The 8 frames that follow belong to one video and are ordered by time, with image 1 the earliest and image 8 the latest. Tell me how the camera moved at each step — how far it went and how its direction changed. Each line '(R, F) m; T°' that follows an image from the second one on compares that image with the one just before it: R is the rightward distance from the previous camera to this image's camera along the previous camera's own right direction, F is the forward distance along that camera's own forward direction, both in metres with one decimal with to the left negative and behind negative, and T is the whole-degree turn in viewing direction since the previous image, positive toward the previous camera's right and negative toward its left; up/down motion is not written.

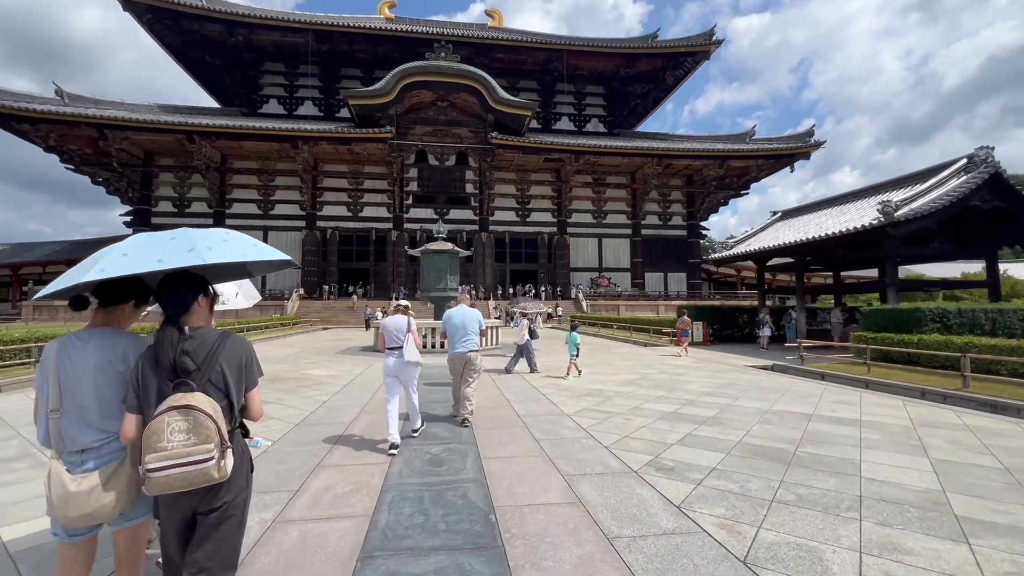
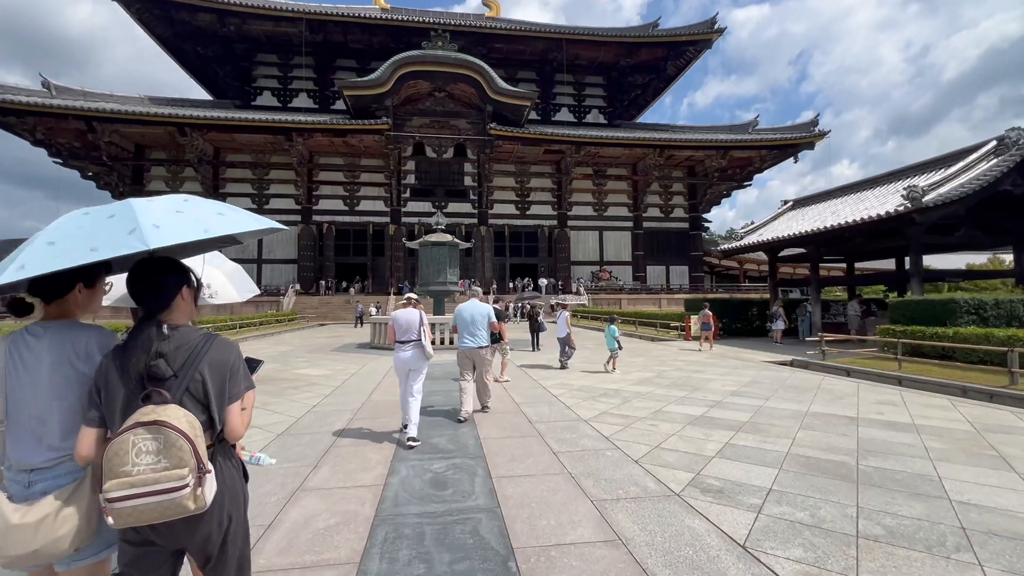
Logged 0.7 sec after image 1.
(-0.1, +0.6) m; 0°
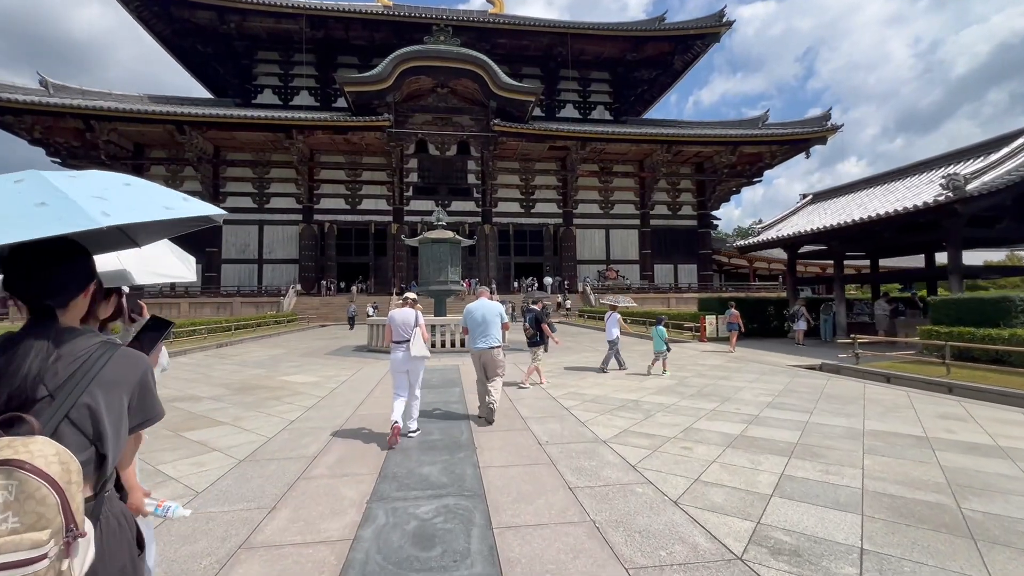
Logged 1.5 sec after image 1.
(0.0, +0.8) m; -1°
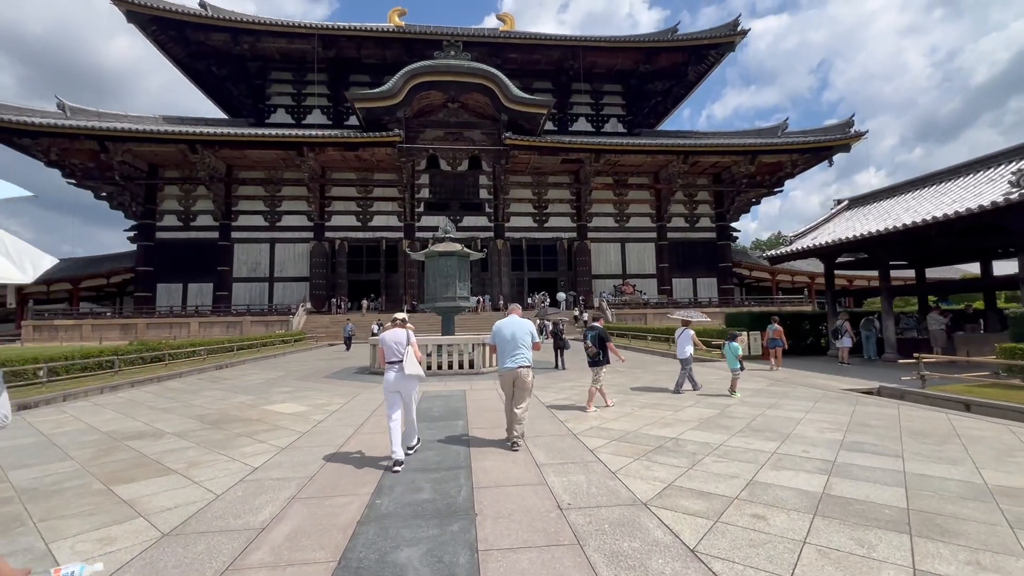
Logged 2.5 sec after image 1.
(0.0, +1.0) m; -2°
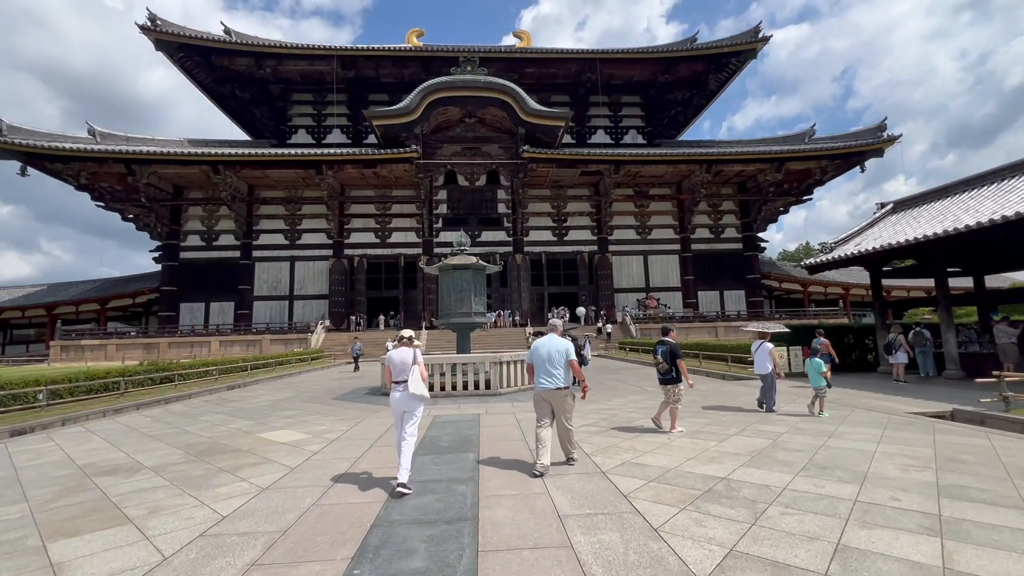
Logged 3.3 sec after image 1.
(+0.1, +0.7) m; -2°
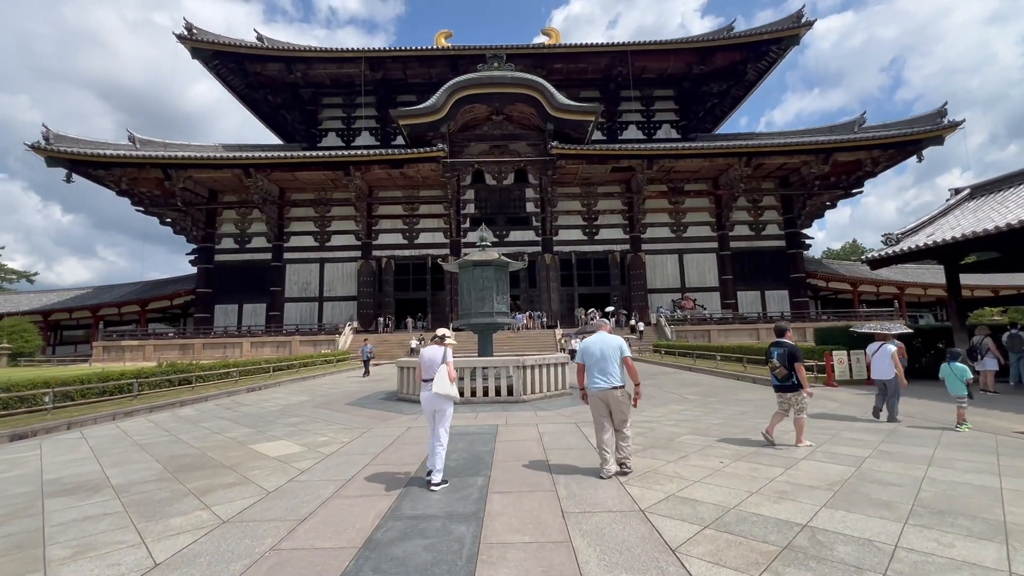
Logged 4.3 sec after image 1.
(+0.1, +0.9) m; -4°
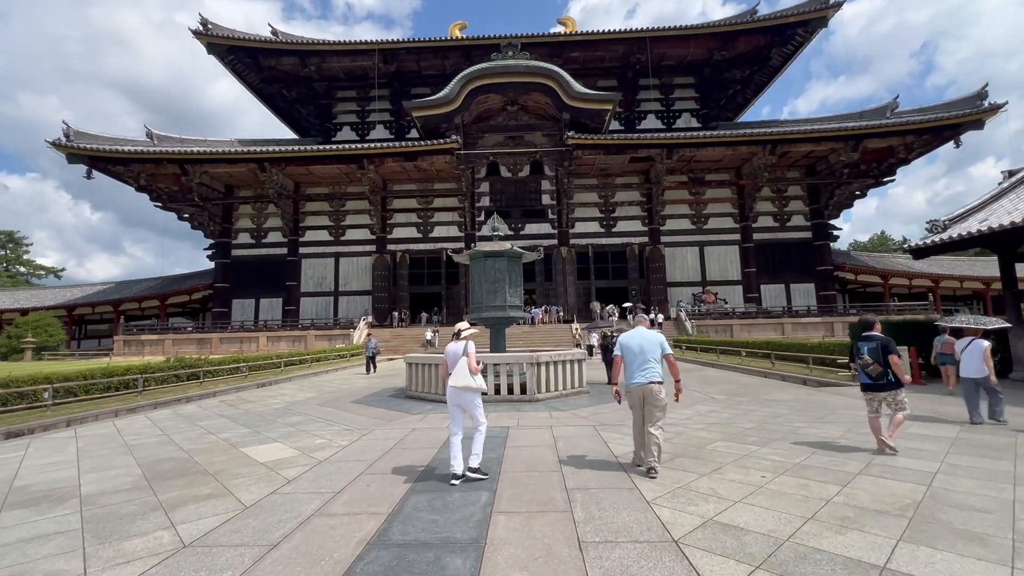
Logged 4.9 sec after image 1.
(+0.1, +0.6) m; -2°
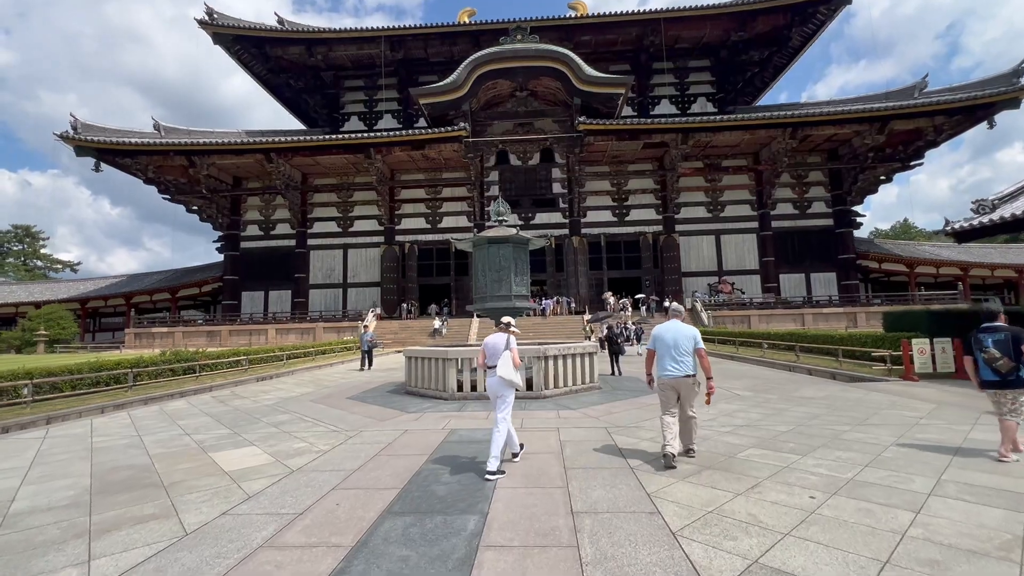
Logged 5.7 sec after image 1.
(+0.1, +0.7) m; -1°
